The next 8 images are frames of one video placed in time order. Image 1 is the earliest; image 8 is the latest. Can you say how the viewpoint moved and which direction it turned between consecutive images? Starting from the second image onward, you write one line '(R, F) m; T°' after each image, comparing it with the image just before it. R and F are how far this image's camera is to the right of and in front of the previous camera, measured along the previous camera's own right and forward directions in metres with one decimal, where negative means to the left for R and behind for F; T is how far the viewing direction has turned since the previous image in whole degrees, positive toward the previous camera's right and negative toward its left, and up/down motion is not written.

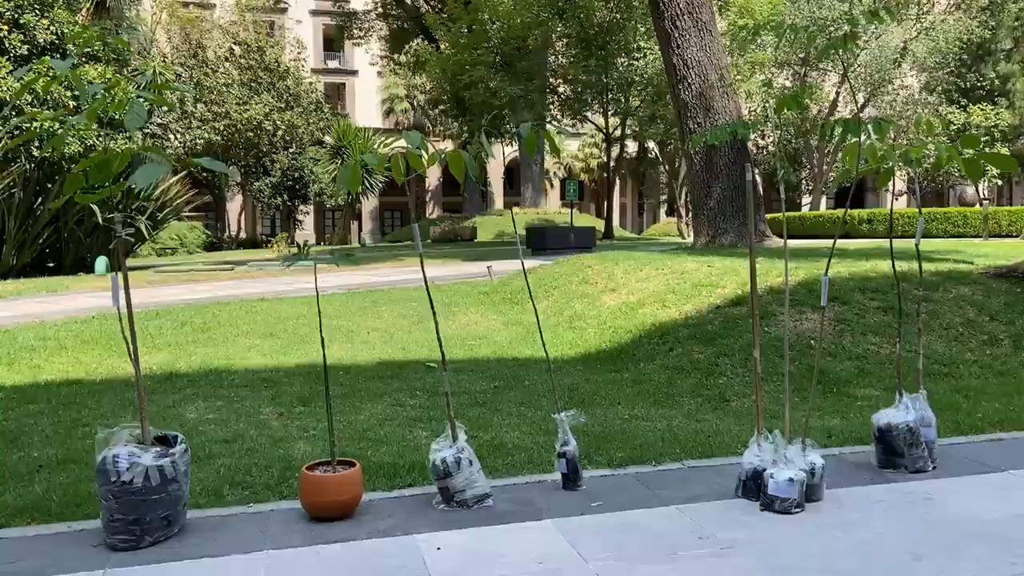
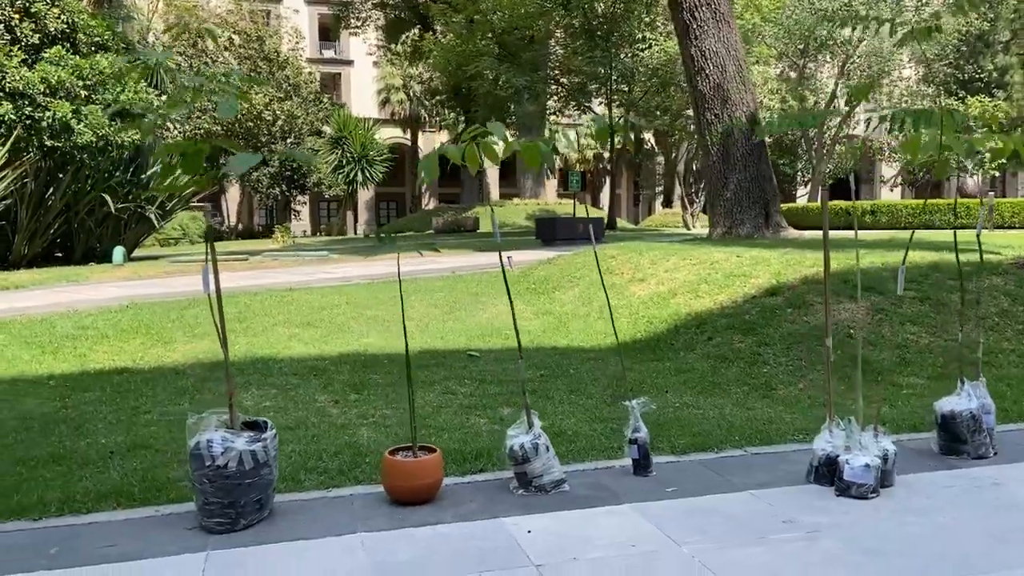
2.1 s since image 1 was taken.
(-0.4, -0.1) m; 0°
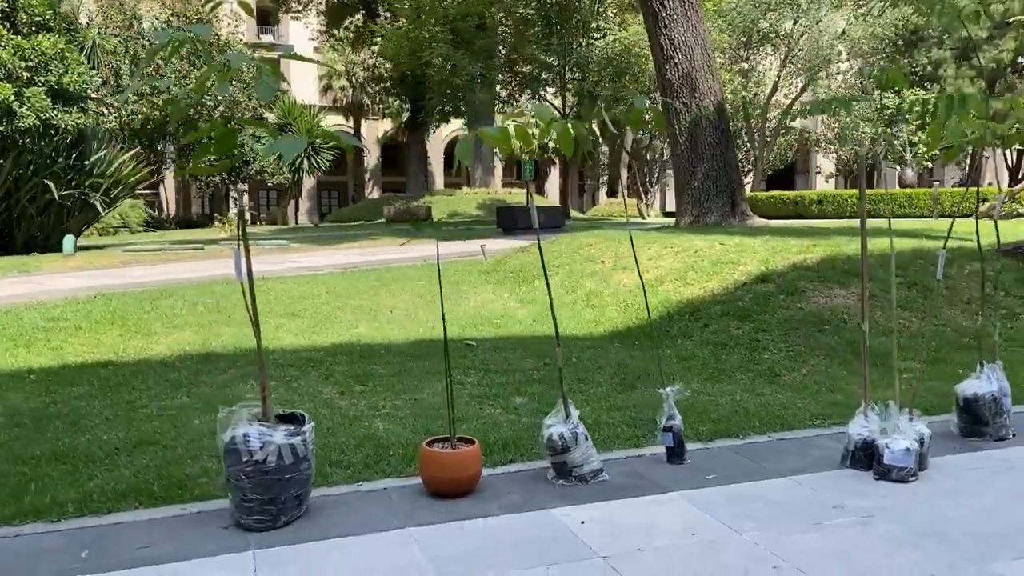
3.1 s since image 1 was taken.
(-0.5, +0.1) m; +4°
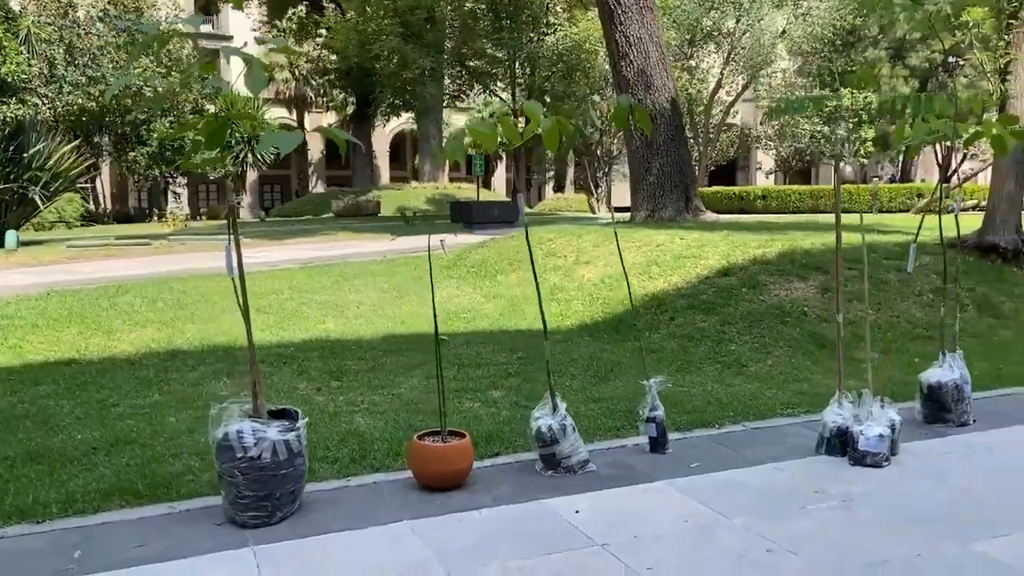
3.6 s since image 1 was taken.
(-0.2, 0.0) m; +4°
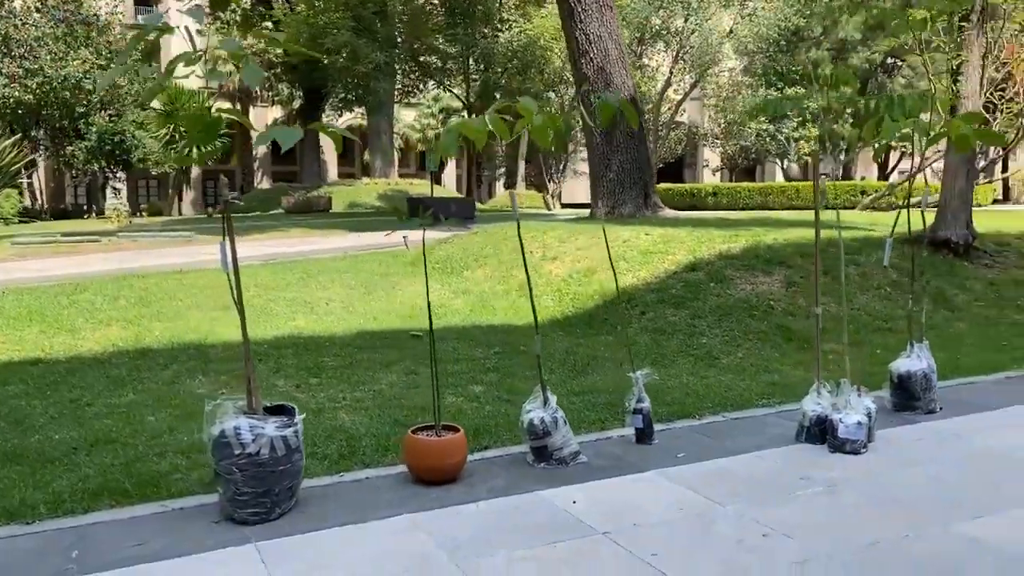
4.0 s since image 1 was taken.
(-0.2, 0.0) m; +3°
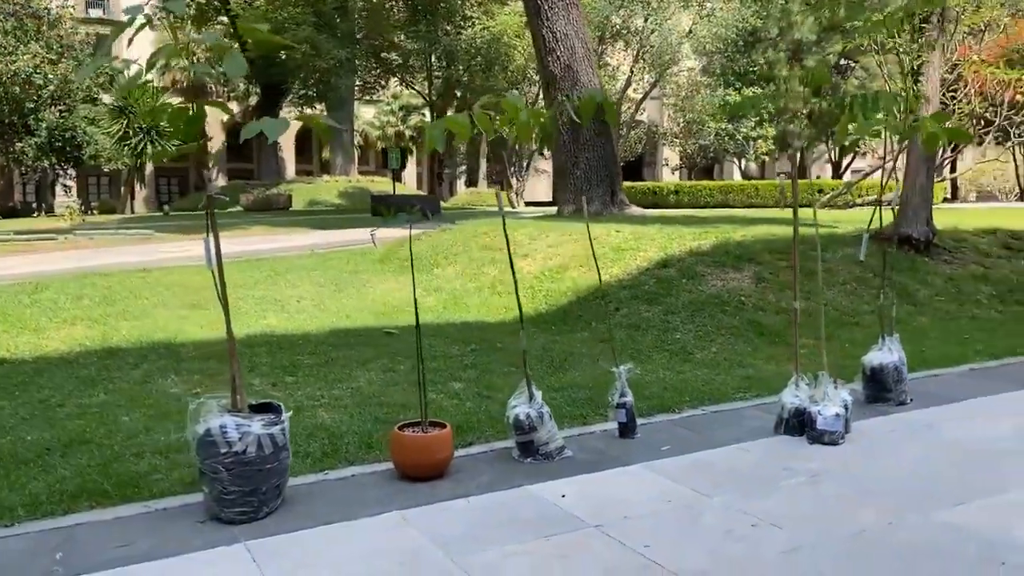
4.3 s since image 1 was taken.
(-0.1, 0.0) m; +3°
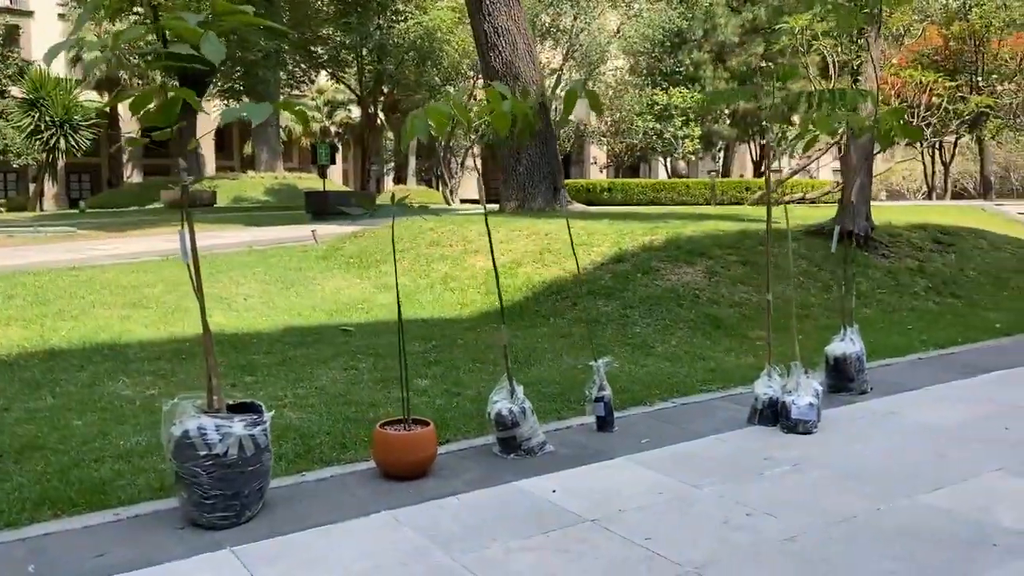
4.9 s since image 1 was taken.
(-0.3, +0.1) m; +5°
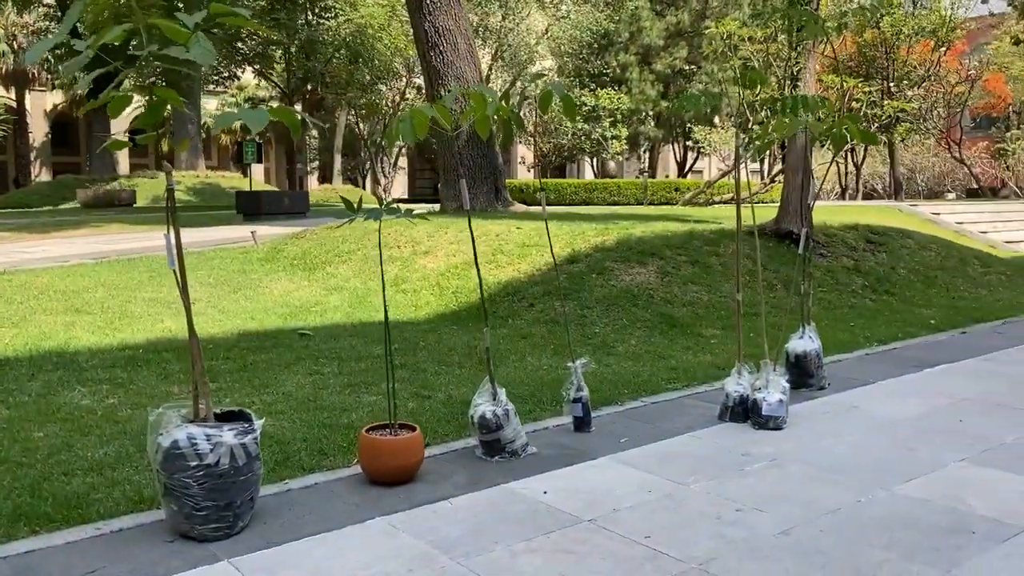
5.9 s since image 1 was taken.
(-0.3, 0.0) m; +5°
